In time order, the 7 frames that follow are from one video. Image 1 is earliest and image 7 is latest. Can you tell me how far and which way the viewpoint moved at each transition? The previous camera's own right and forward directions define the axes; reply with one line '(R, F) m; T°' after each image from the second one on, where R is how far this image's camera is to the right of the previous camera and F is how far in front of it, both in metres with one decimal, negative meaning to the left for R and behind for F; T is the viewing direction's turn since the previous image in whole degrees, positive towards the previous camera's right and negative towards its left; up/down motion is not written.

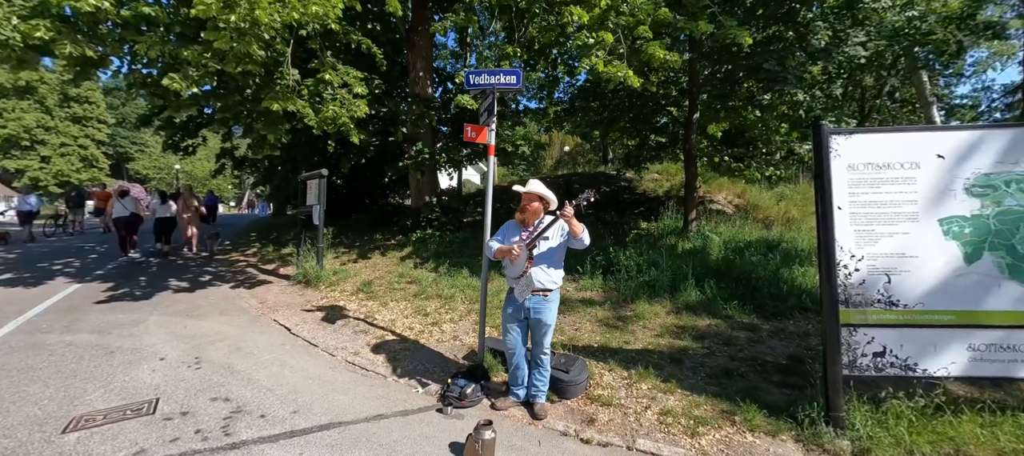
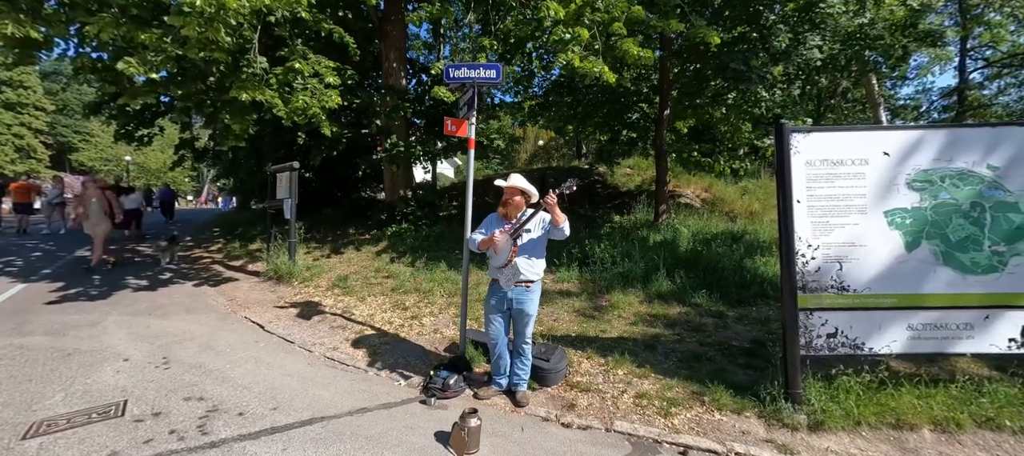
(-0.1, -0.1) m; +4°
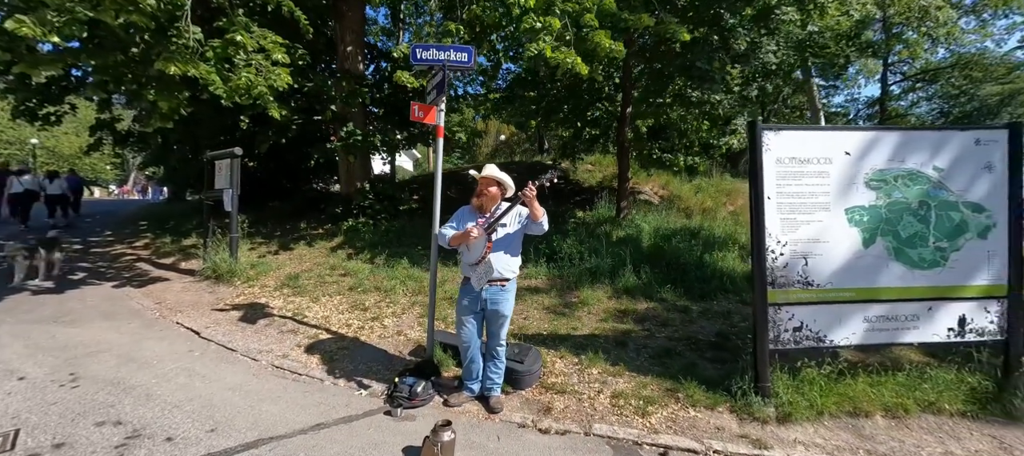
(-0.2, +0.2) m; +7°
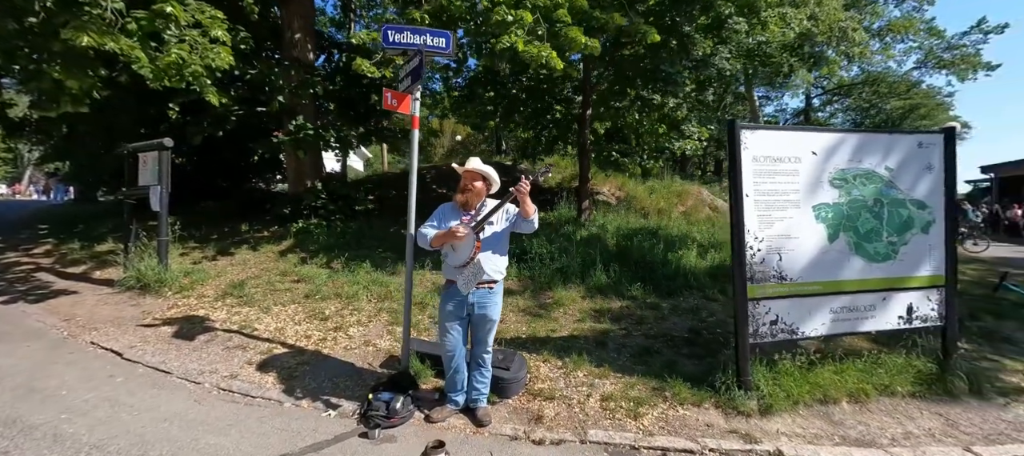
(-0.4, +0.2) m; +8°
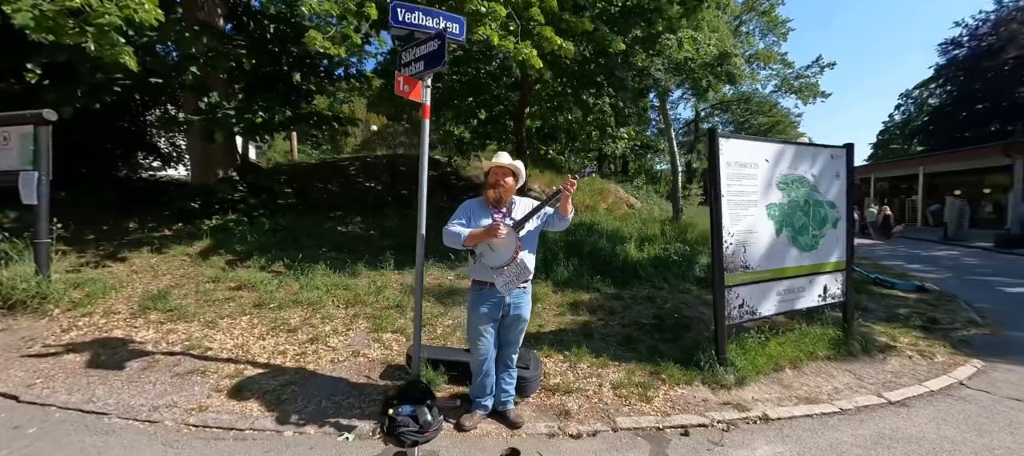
(-1.2, +0.3) m; +16°
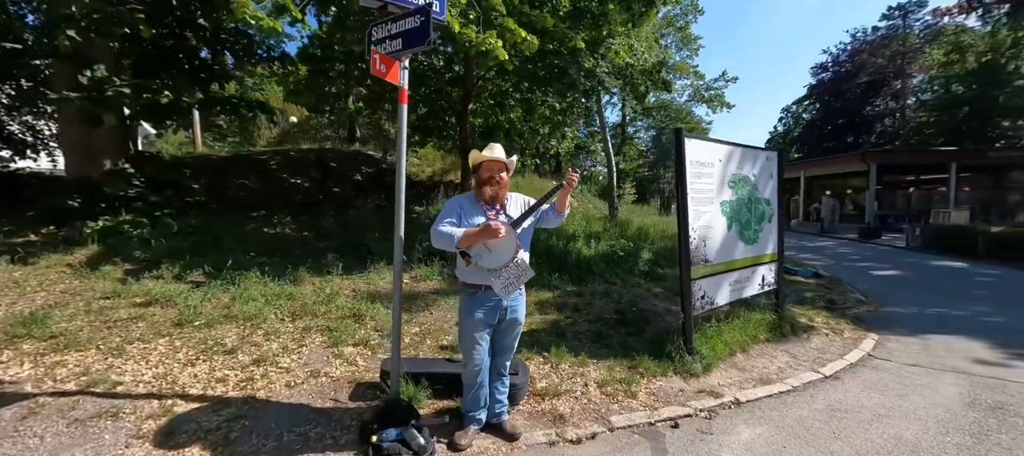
(-0.6, +0.3) m; +12°
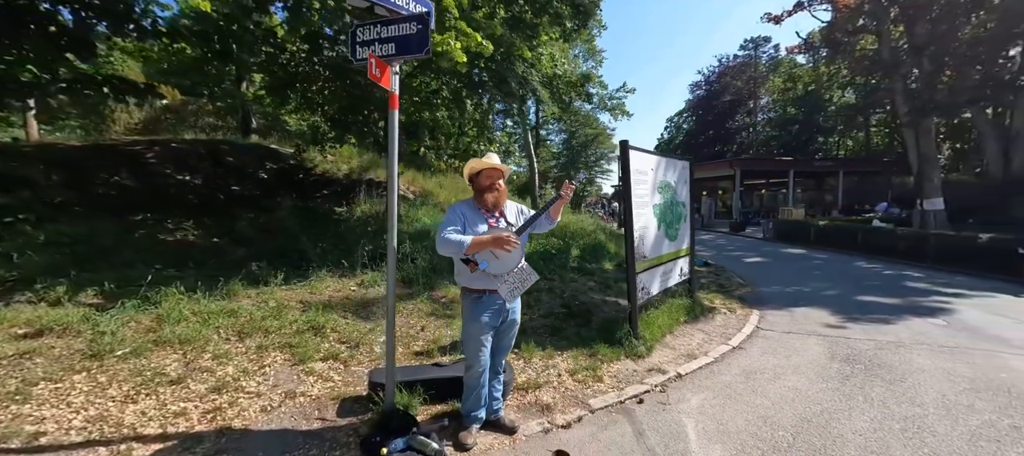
(-0.8, +0.1) m; +15°
